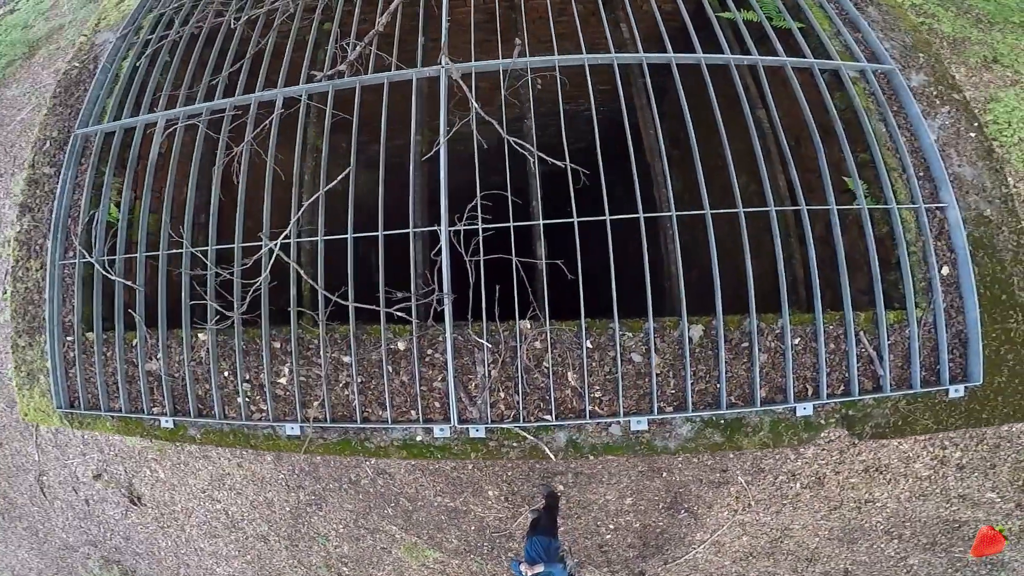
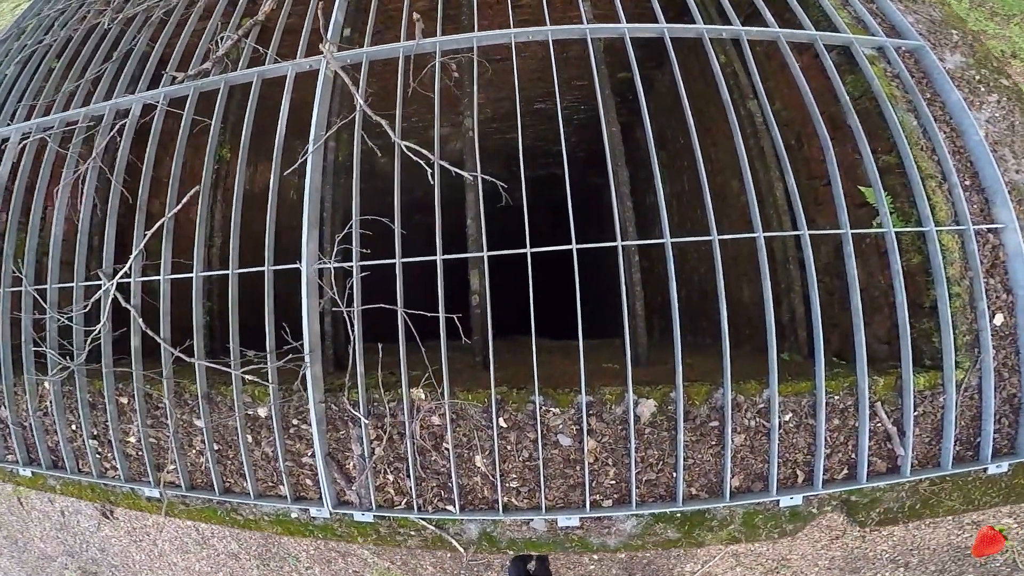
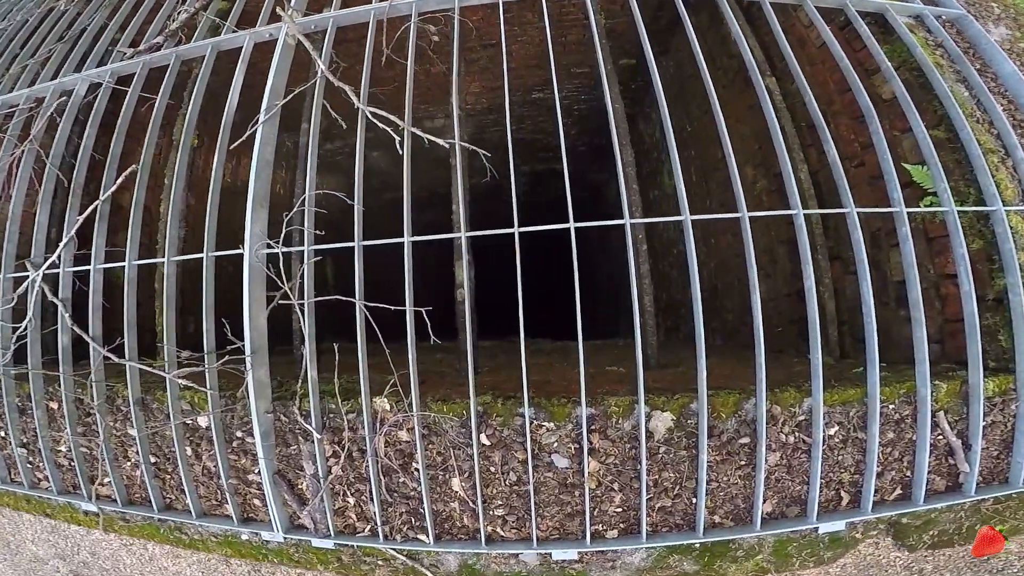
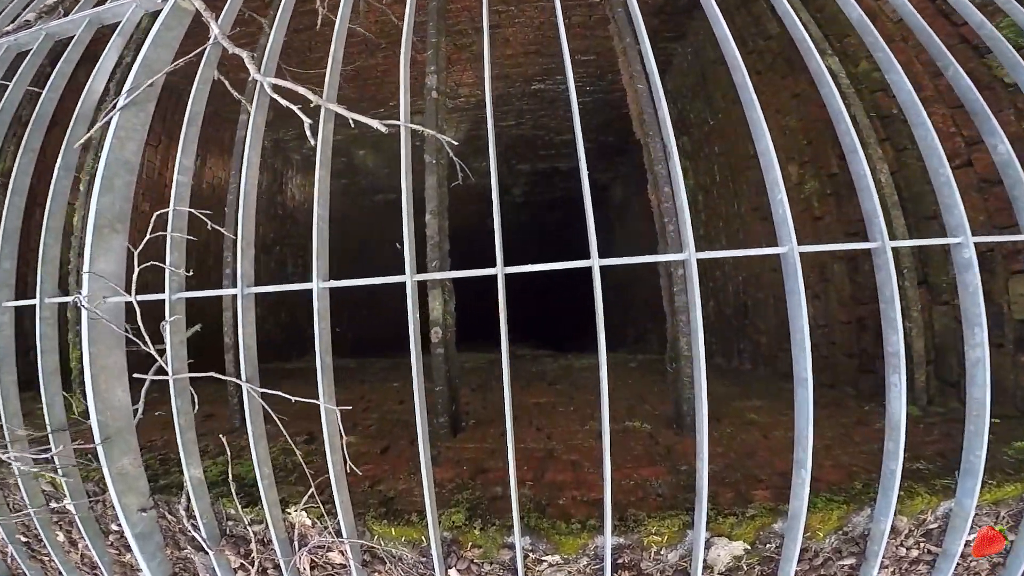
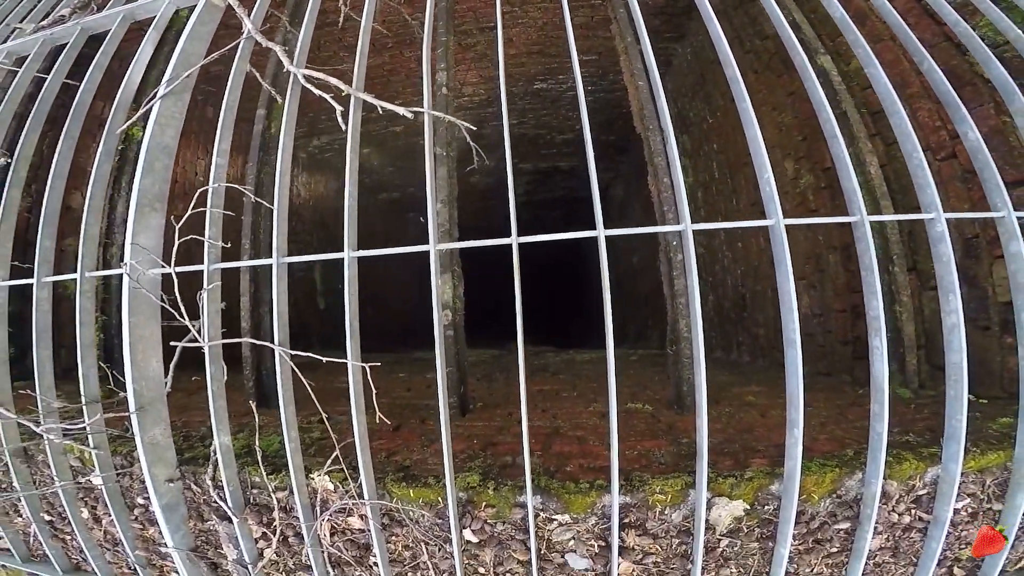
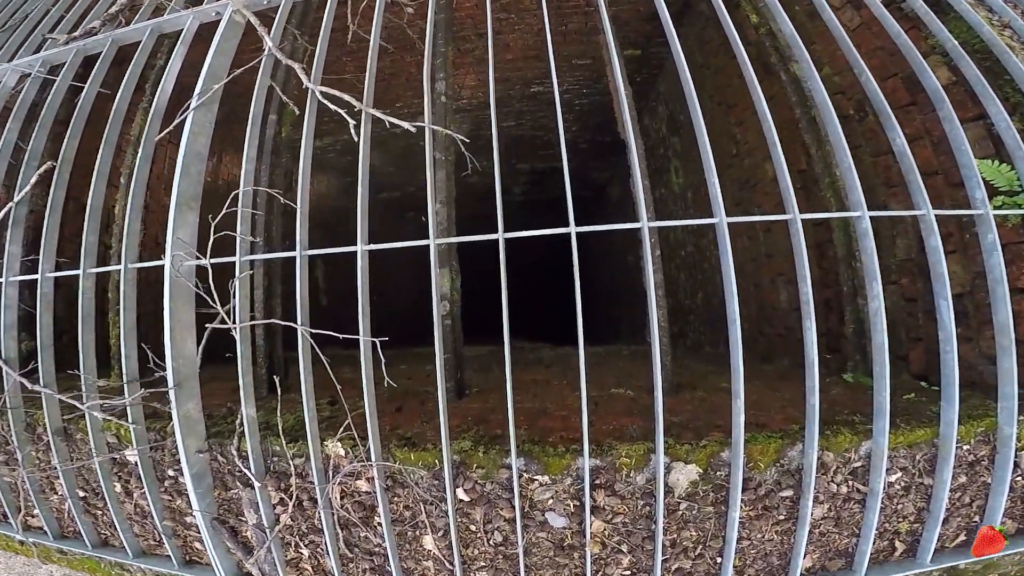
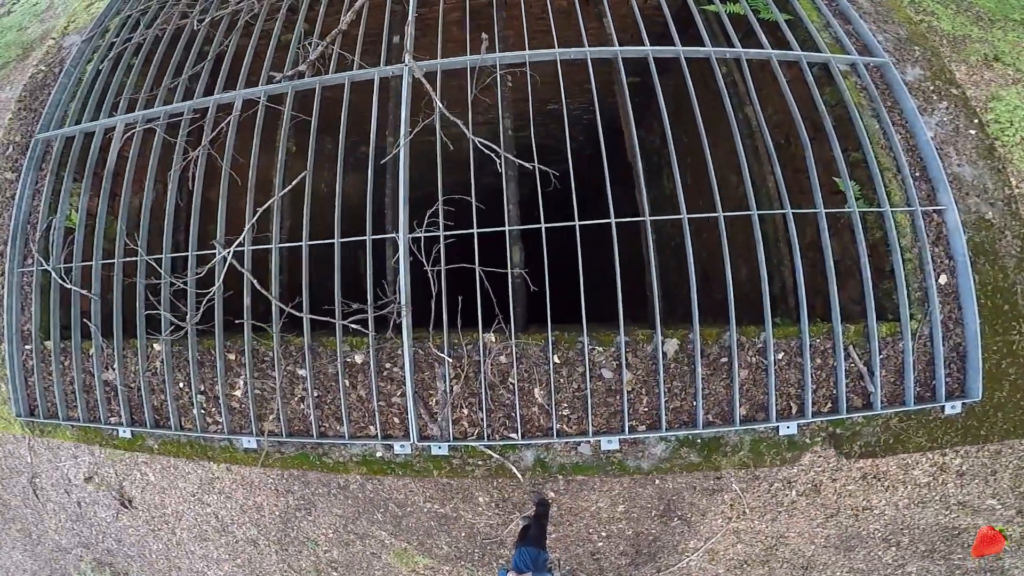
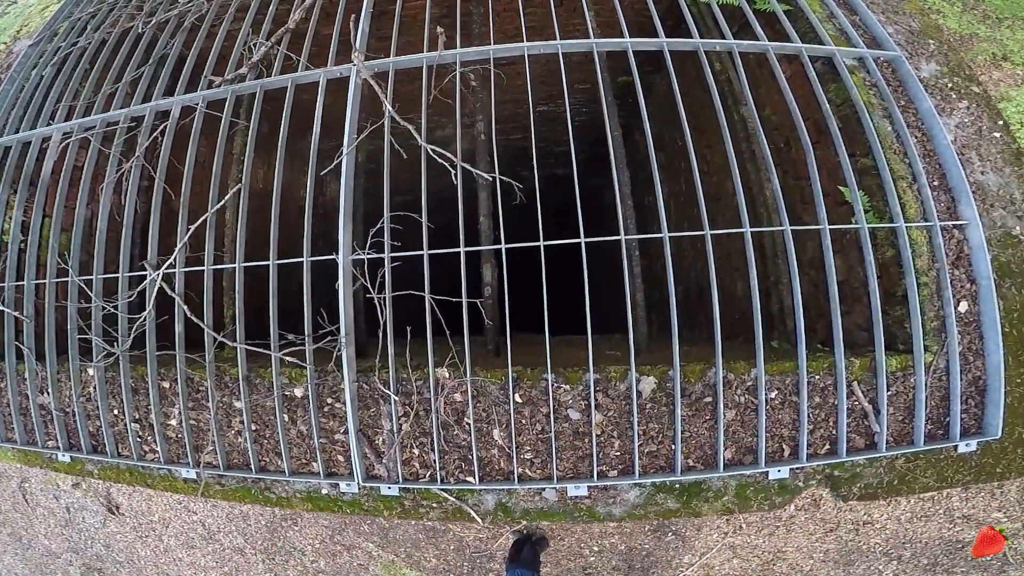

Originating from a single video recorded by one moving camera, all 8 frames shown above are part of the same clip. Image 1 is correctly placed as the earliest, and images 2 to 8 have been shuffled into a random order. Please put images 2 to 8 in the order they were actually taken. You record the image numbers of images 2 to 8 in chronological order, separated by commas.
7, 8, 2, 3, 6, 4, 5
